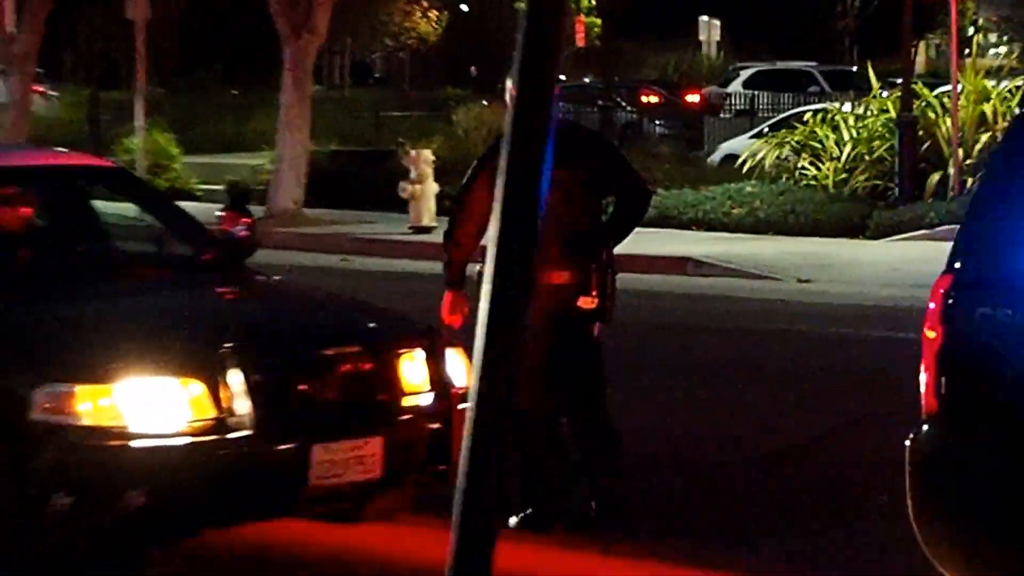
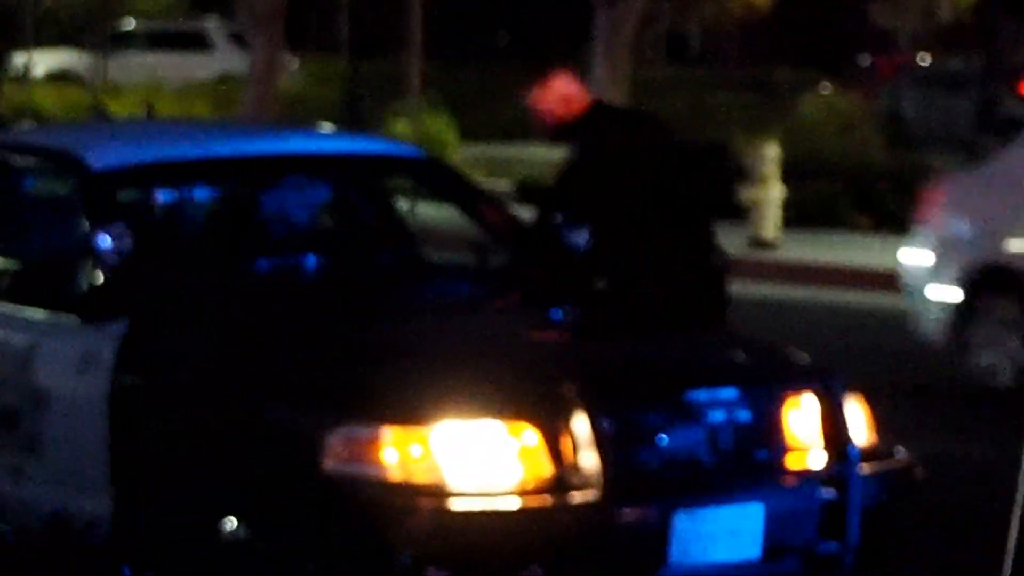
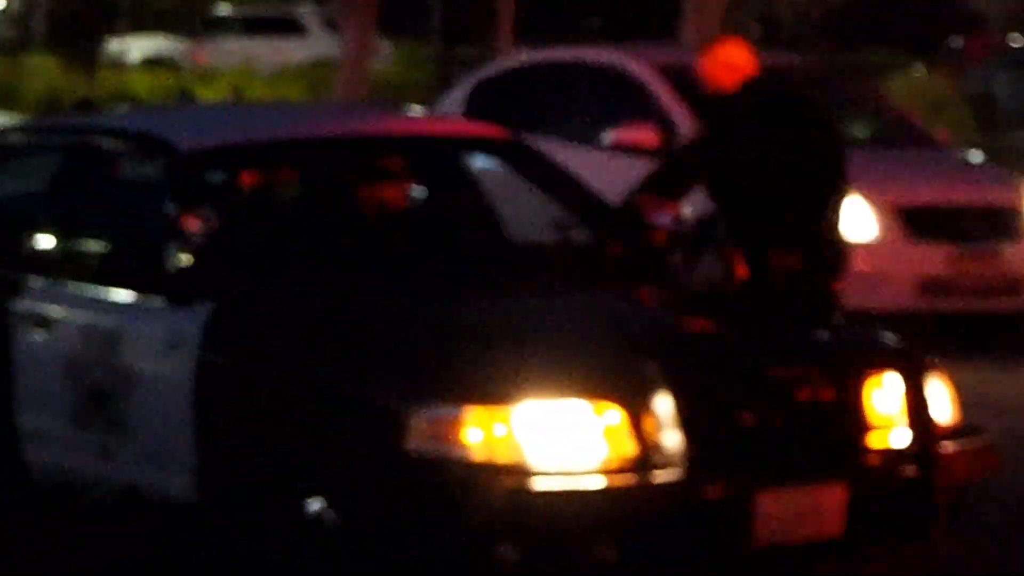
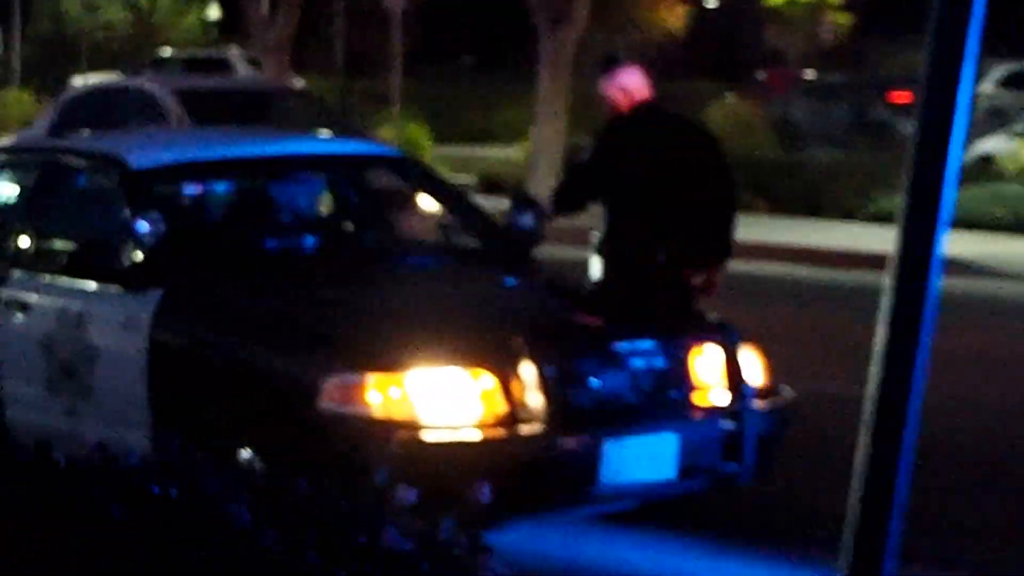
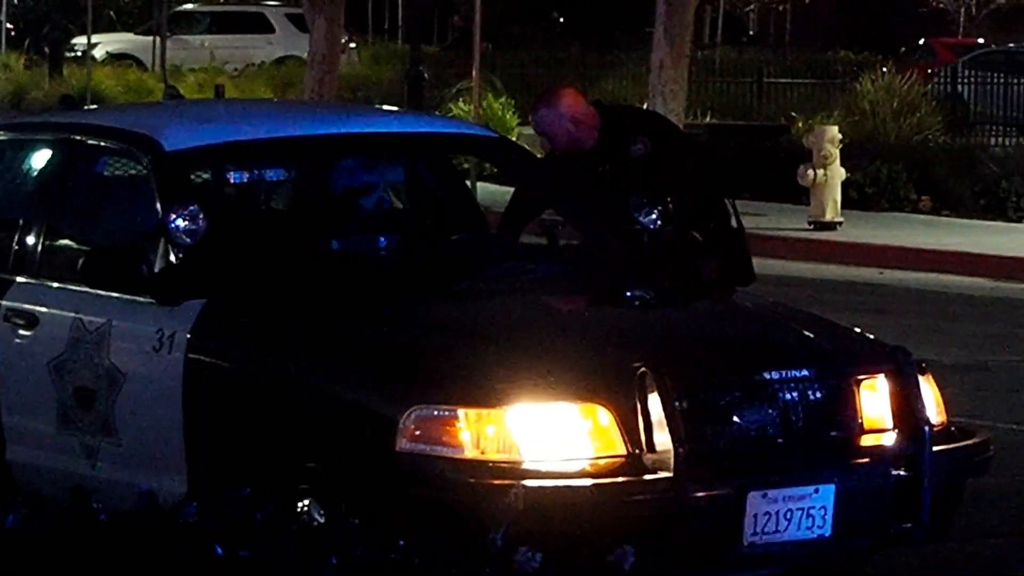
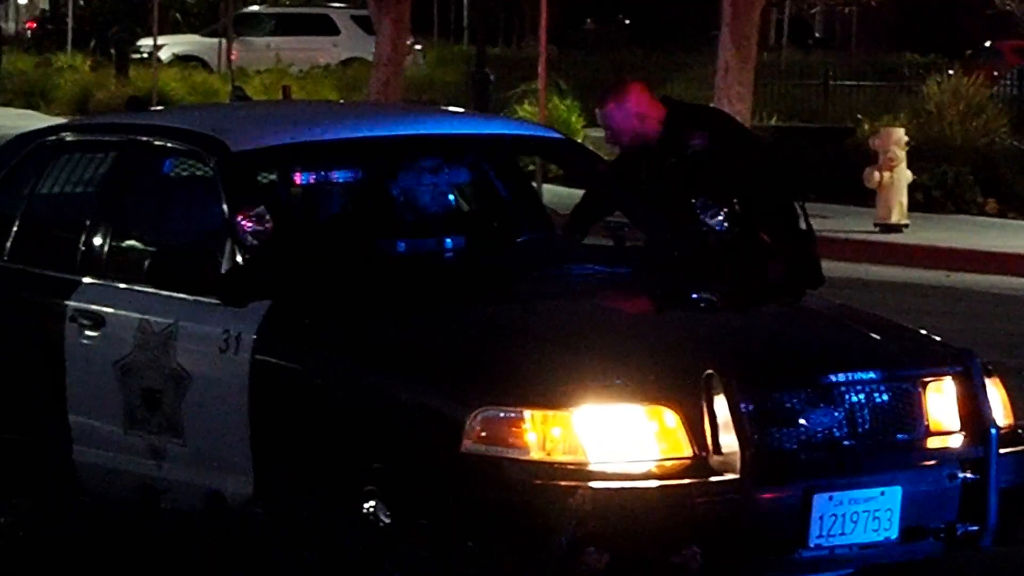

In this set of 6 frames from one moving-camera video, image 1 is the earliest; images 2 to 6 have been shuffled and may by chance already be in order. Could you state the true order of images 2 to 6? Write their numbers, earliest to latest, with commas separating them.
4, 3, 2, 6, 5
